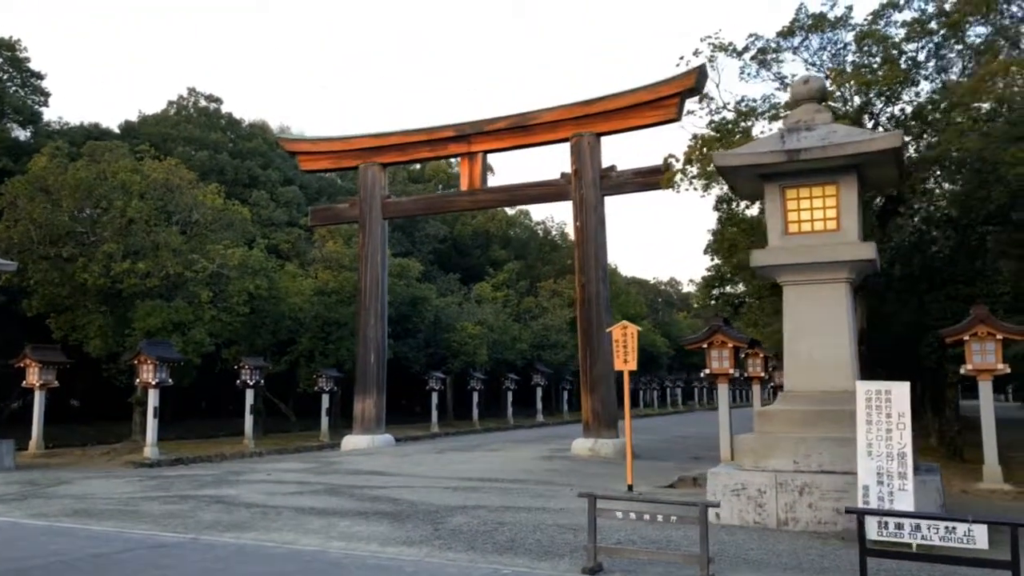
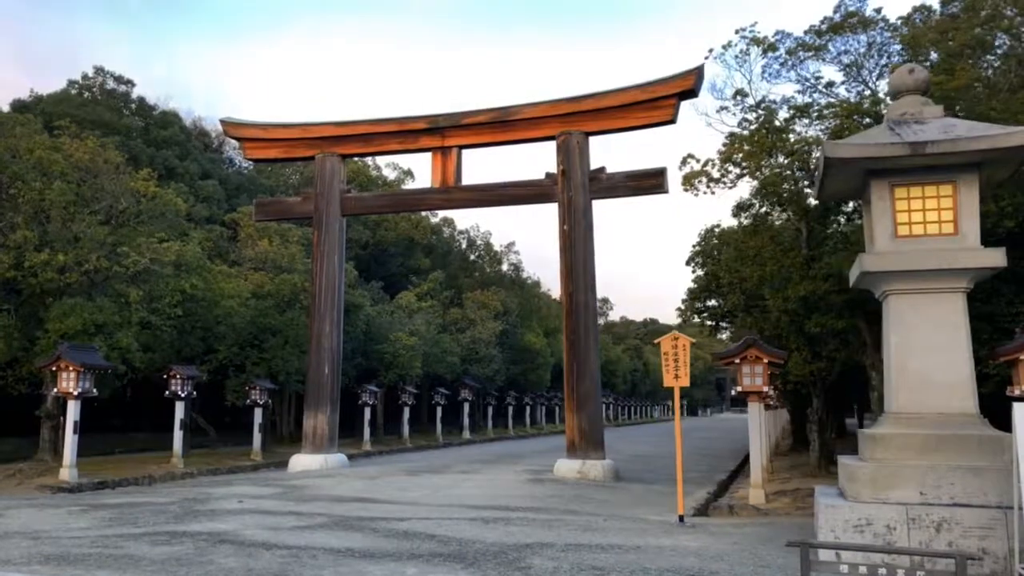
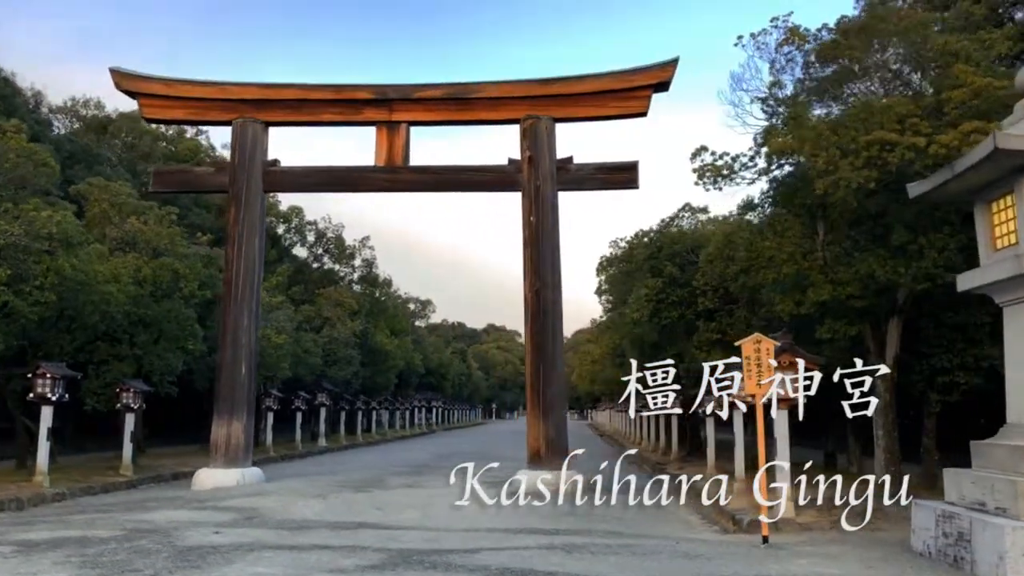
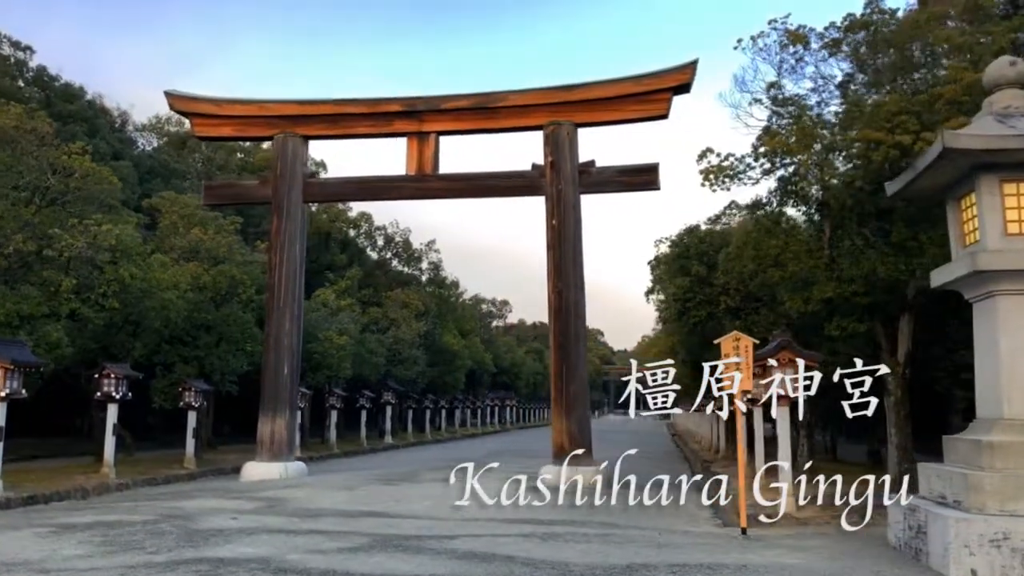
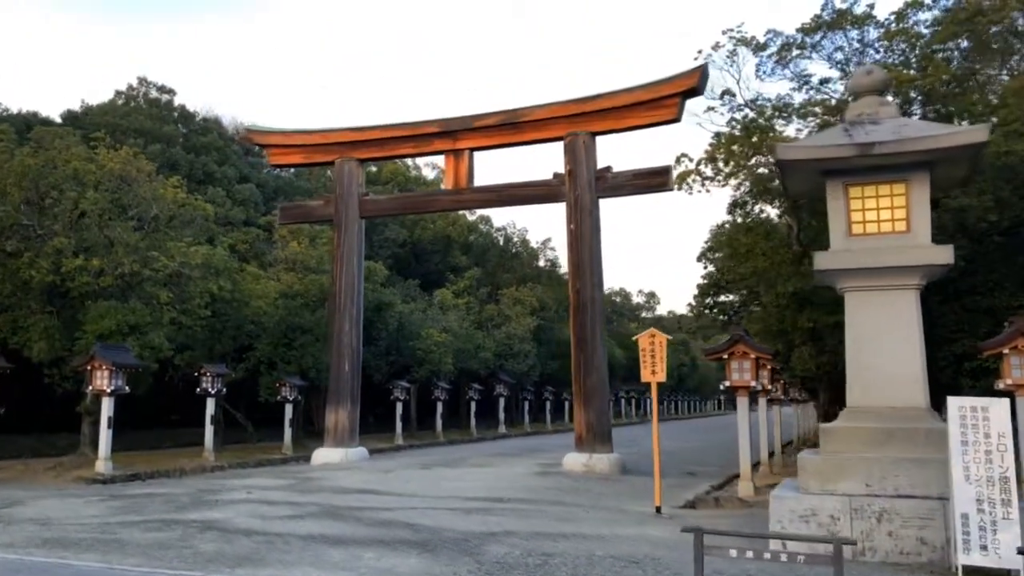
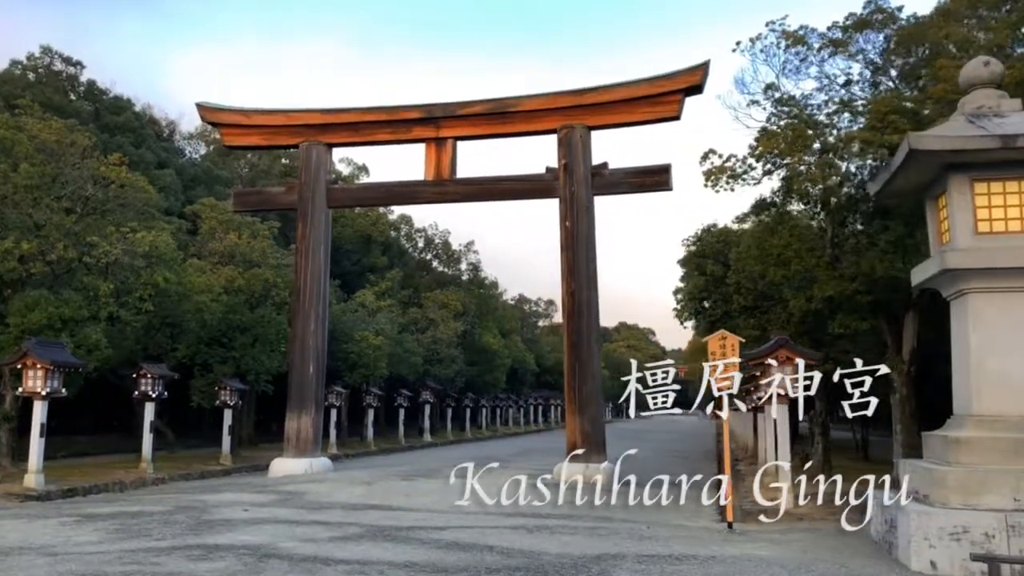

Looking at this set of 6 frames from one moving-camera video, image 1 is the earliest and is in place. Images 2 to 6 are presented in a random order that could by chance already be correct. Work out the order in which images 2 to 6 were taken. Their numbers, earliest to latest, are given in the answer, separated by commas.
5, 2, 6, 4, 3
